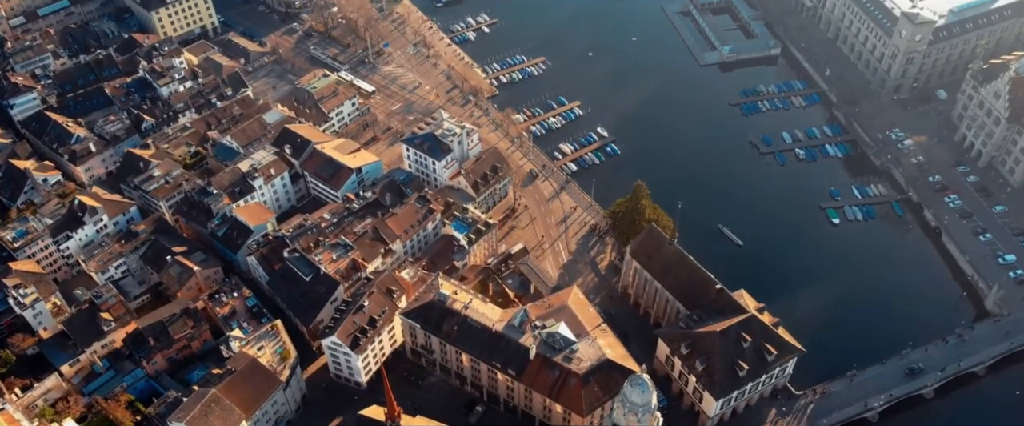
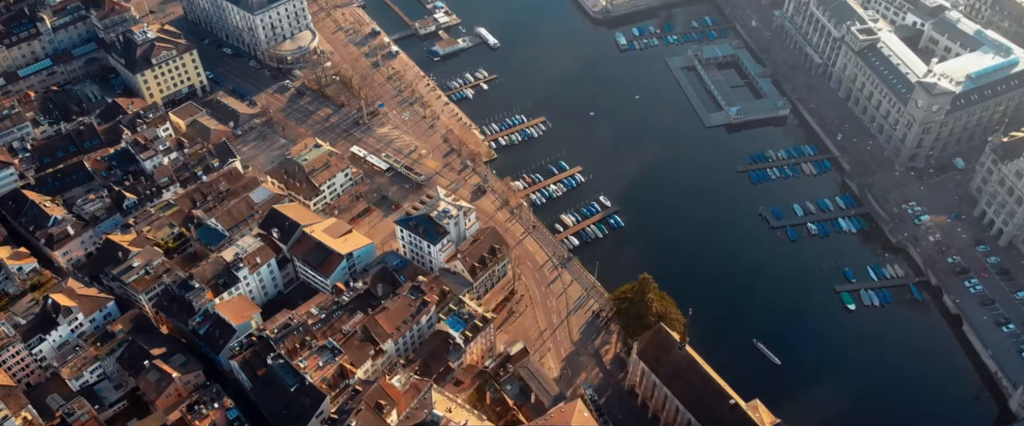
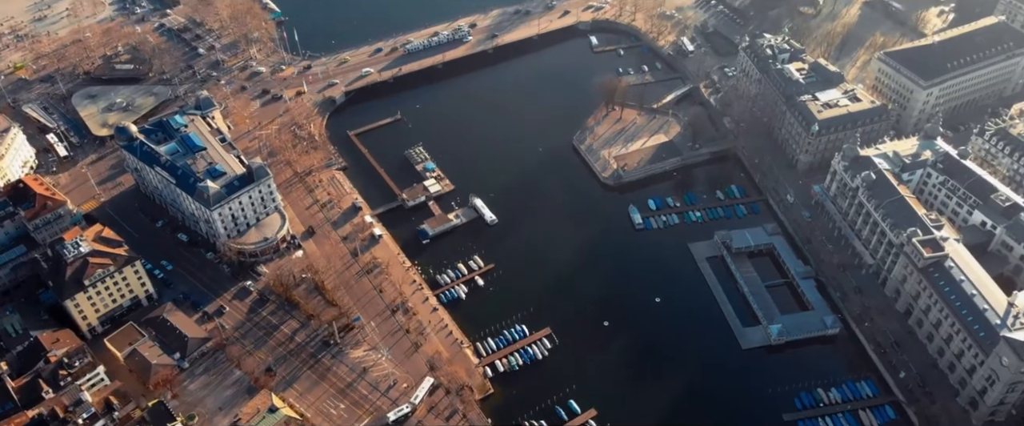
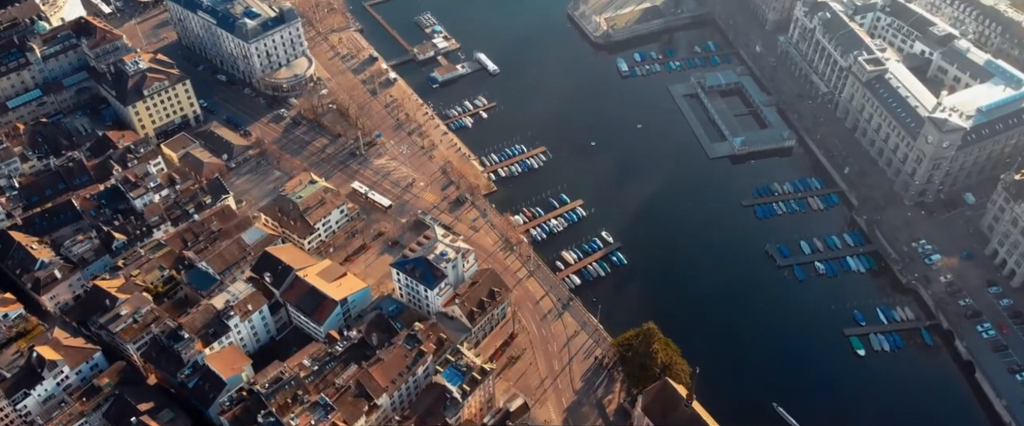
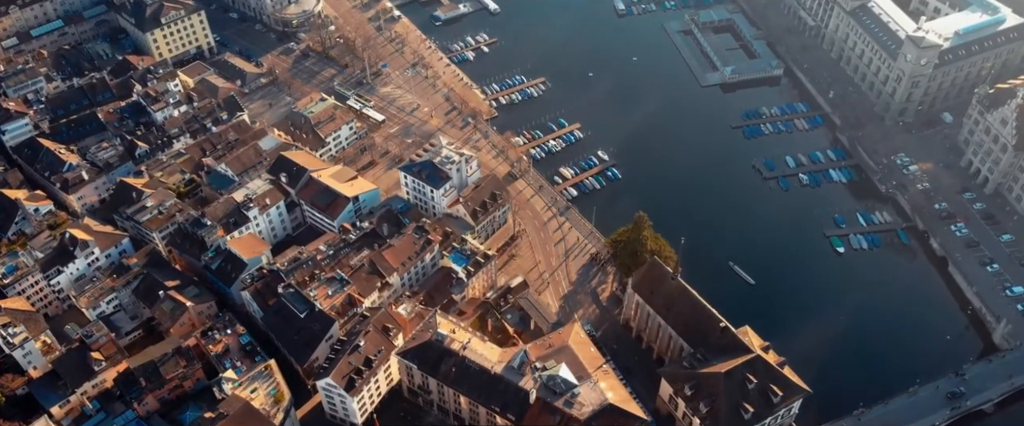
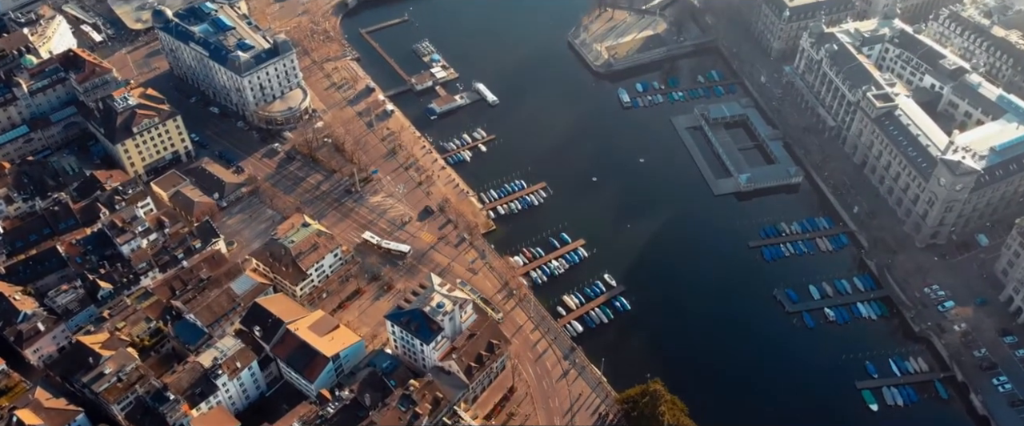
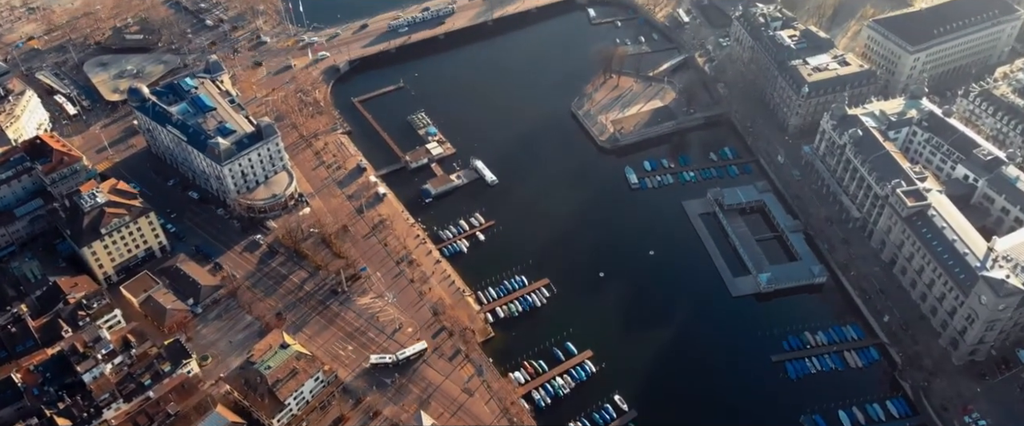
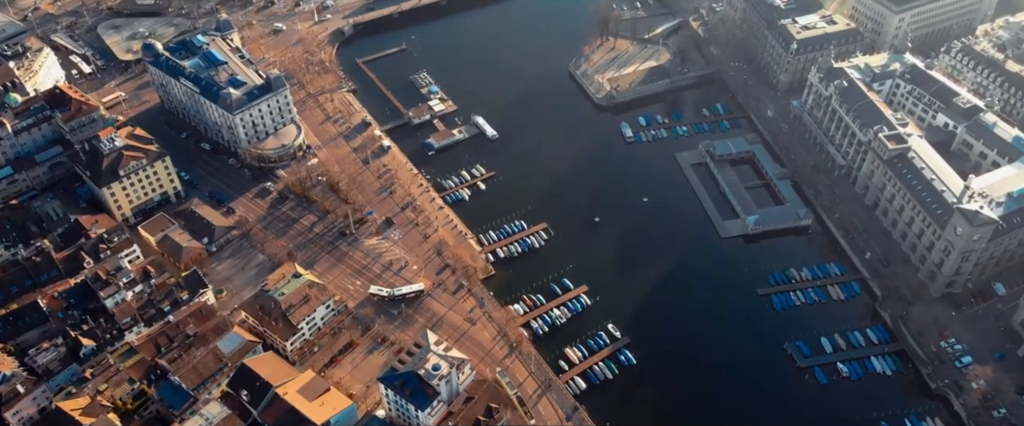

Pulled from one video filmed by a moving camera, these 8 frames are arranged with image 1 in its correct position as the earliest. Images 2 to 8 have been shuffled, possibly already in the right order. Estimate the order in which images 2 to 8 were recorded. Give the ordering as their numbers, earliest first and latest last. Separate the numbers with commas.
5, 2, 4, 6, 8, 7, 3
